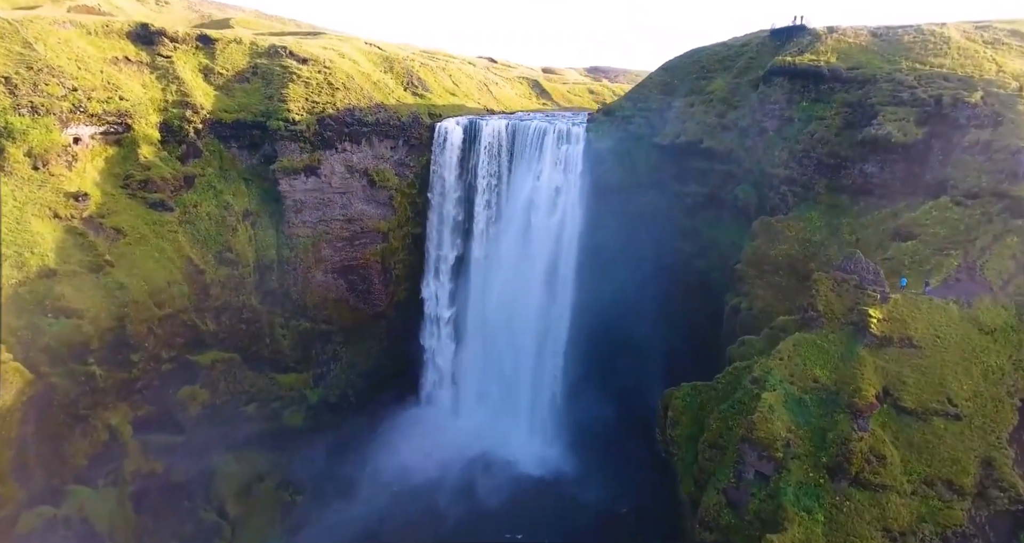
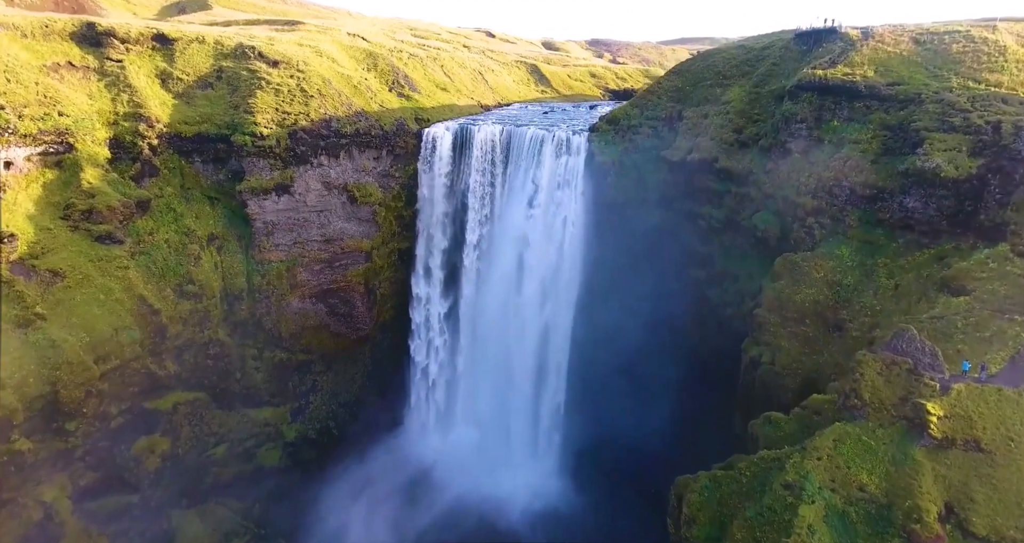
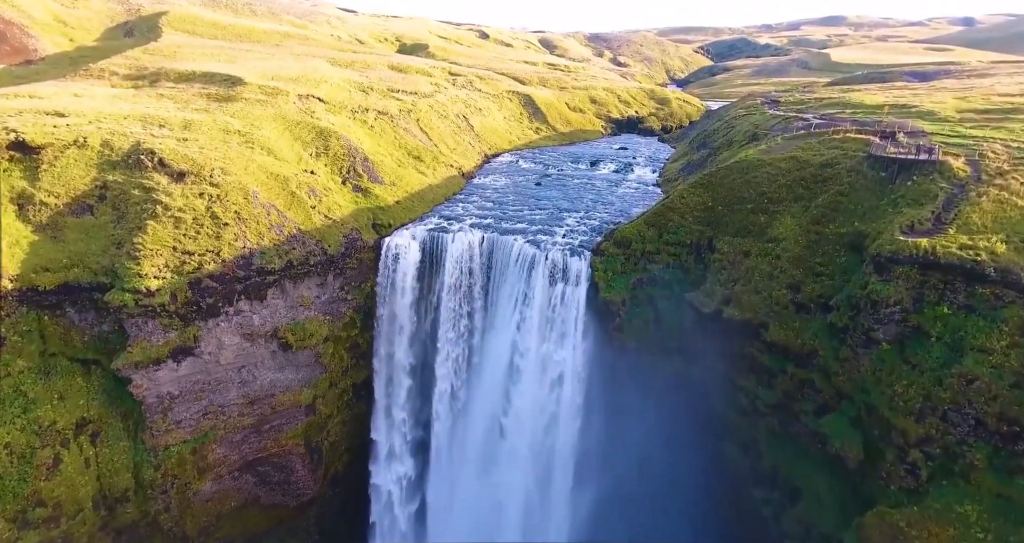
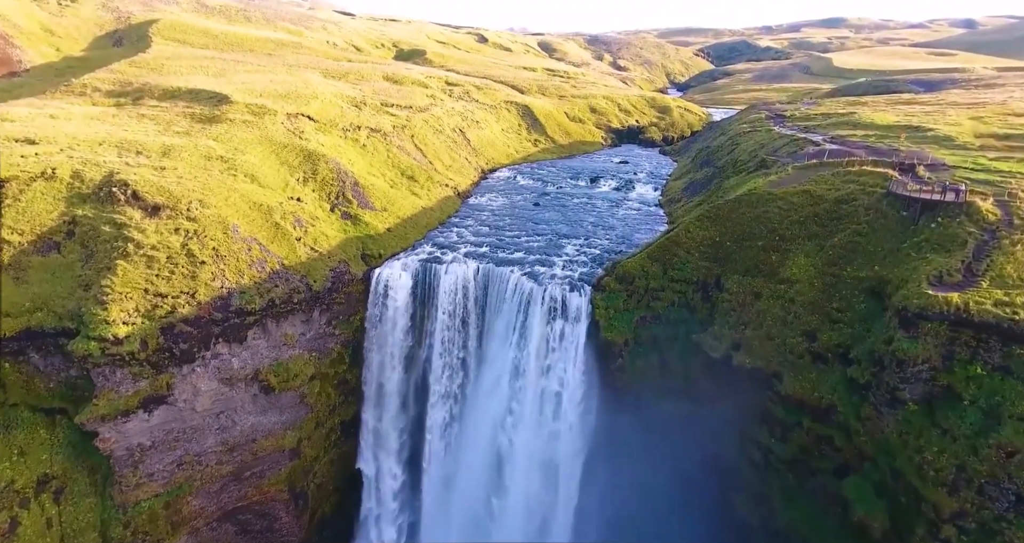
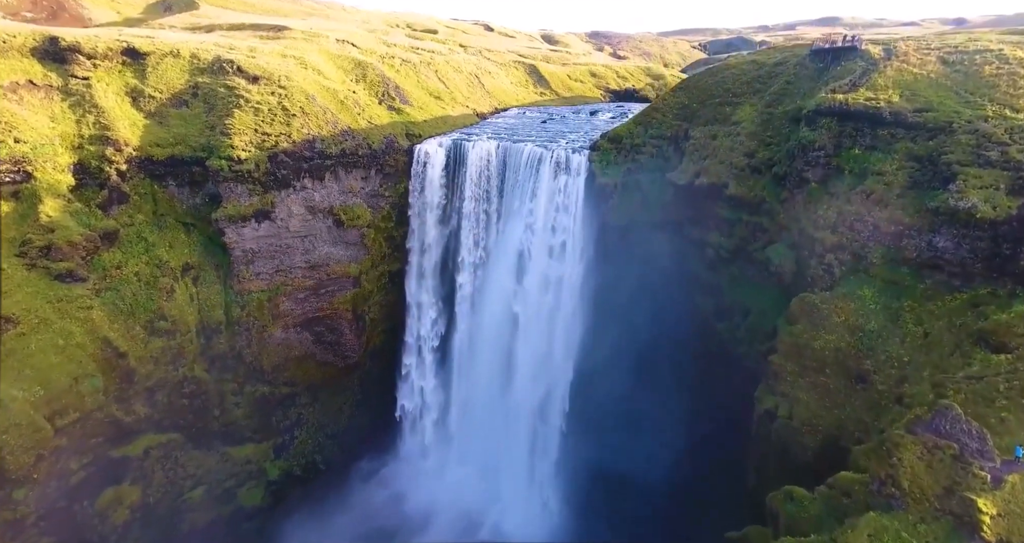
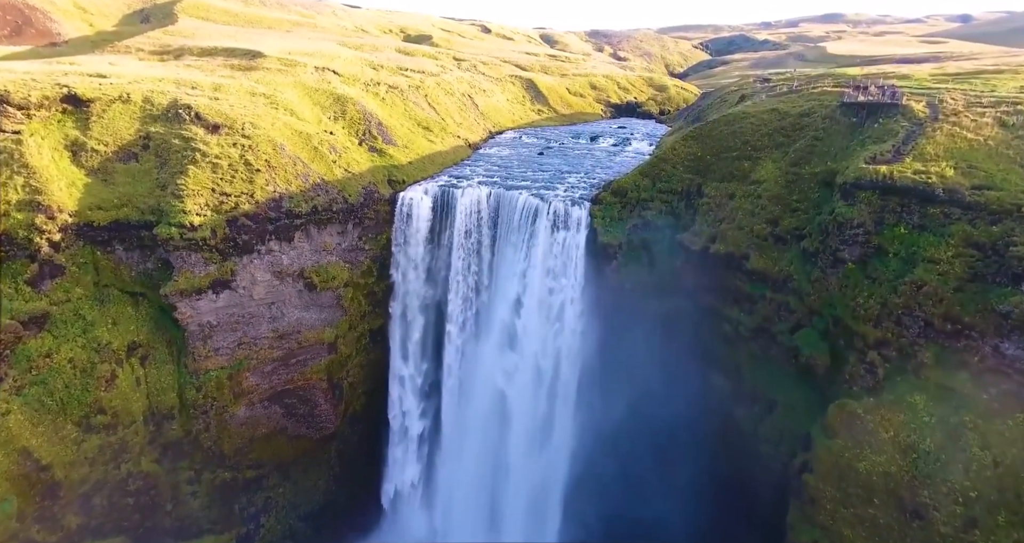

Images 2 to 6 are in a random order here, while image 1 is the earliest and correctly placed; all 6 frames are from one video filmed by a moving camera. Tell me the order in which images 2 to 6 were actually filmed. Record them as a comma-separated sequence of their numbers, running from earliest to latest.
2, 5, 6, 3, 4
